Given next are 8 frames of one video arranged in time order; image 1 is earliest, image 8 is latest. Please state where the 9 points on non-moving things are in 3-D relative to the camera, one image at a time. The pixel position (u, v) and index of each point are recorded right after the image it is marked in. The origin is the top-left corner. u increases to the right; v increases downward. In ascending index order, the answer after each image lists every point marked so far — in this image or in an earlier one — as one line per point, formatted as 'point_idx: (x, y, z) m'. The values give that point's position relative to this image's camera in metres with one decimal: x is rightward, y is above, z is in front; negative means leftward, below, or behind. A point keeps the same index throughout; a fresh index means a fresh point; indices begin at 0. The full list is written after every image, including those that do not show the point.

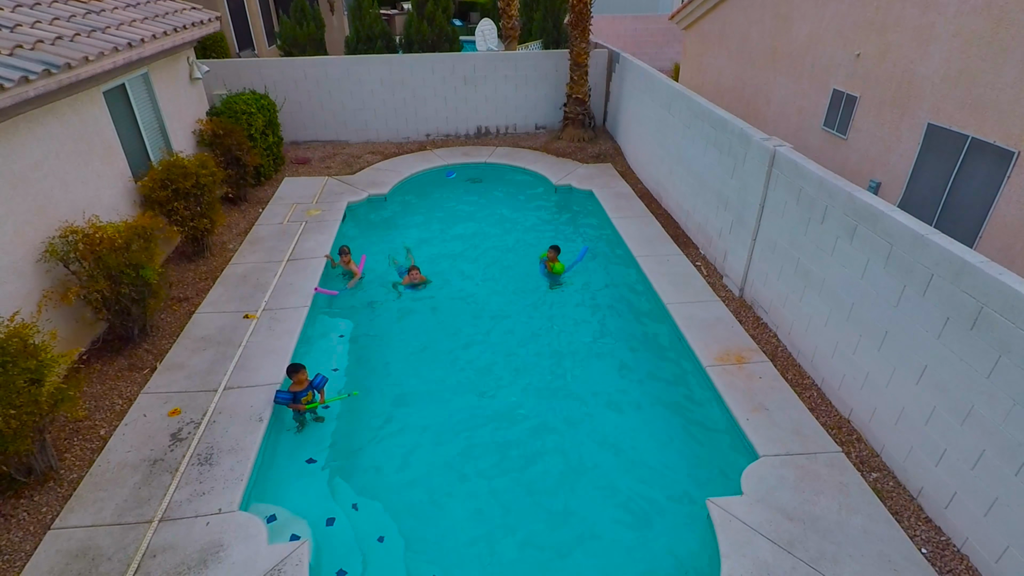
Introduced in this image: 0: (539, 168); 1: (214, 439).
0: (+0.6, +2.6, +12.2) m
1: (-3.0, -1.5, +5.7) m
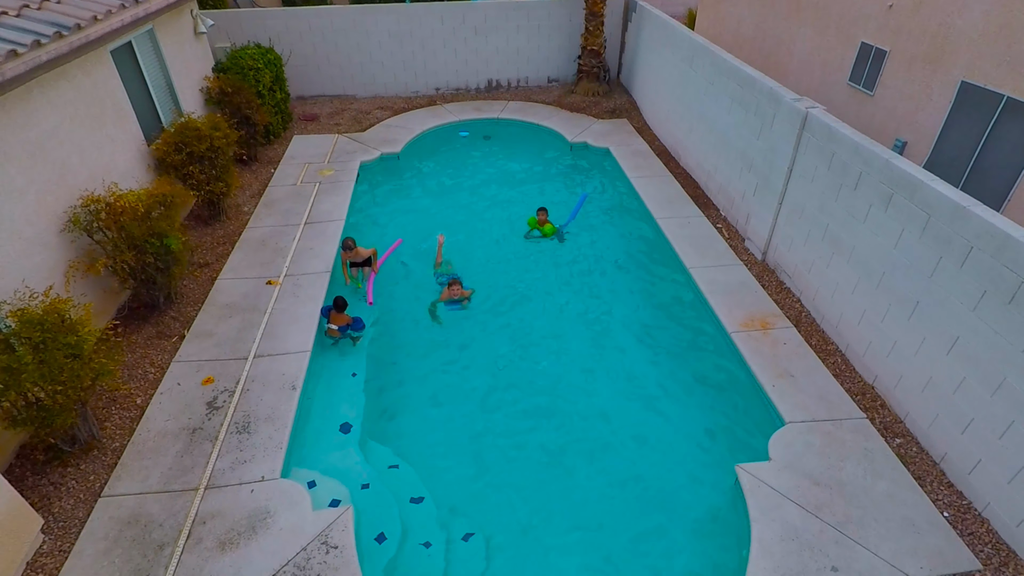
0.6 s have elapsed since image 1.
0: (+0.9, +3.5, +11.9) m
1: (-2.7, -1.2, +5.8) m
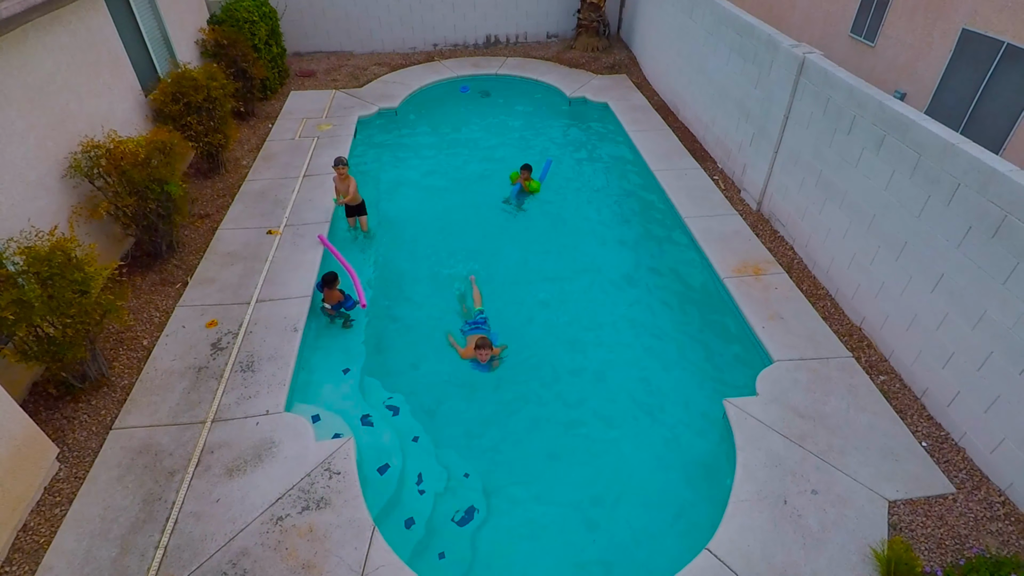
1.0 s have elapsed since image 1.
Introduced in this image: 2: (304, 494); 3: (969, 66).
0: (+0.9, +4.4, +11.8) m
1: (-2.7, -0.6, +6.0) m
2: (-1.7, -1.7, +4.7) m
3: (+6.3, +3.0, +7.7) m
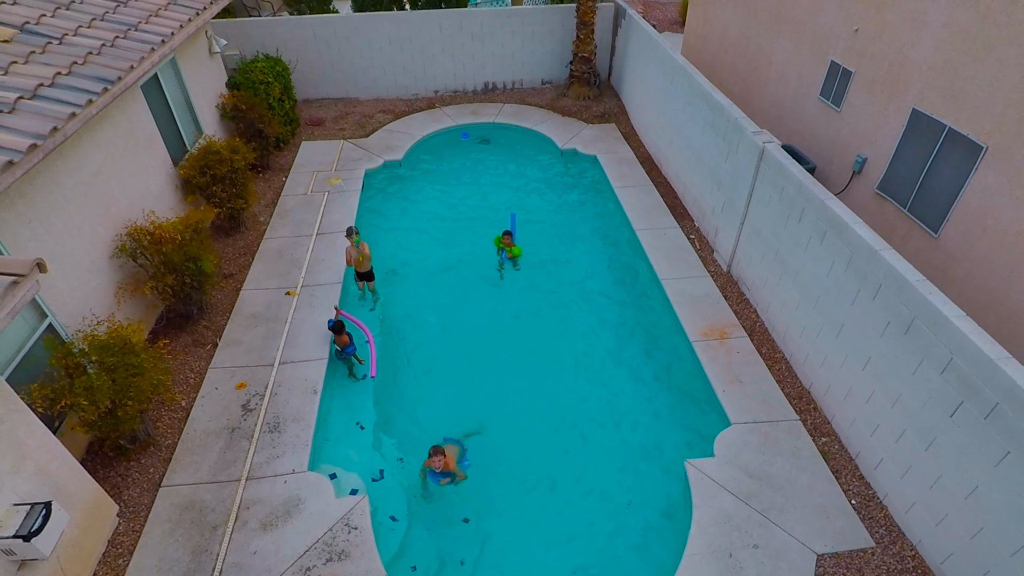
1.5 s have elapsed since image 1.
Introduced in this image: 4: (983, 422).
0: (+0.8, +3.6, +12.6) m
1: (-2.8, -1.5, +6.8) m
2: (-1.8, -2.5, +5.5) m
3: (+6.2, +2.2, +8.5) m
4: (+3.8, -1.1, +4.6) m
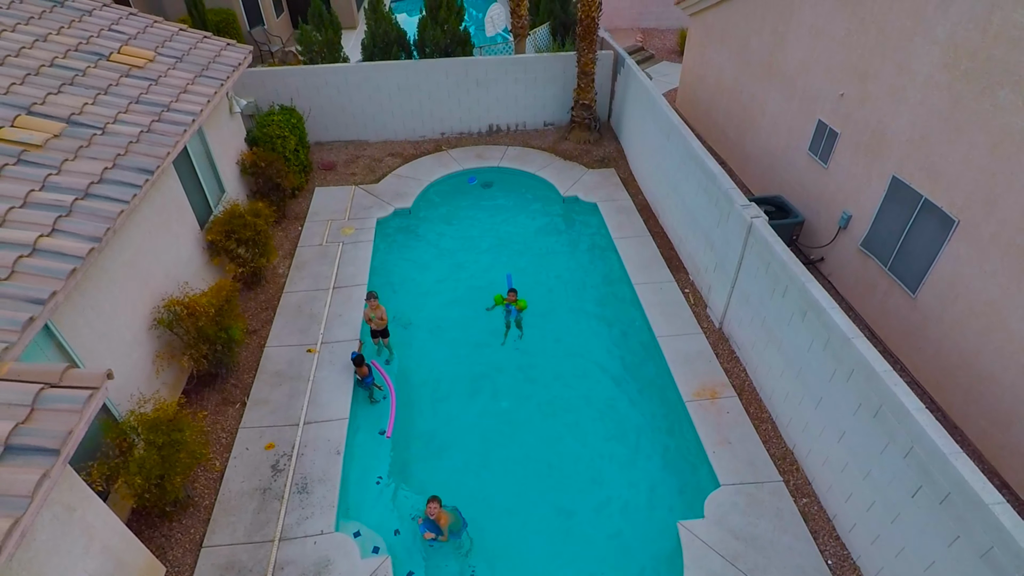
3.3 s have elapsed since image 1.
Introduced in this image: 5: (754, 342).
0: (+0.9, +2.7, +13.2) m
1: (-2.7, -2.4, +7.4) m
2: (-1.7, -3.5, +6.1) m
3: (+6.3, +1.3, +9.1) m
4: (+3.9, -2.0, +5.2) m
5: (+3.5, -0.8, +8.2) m
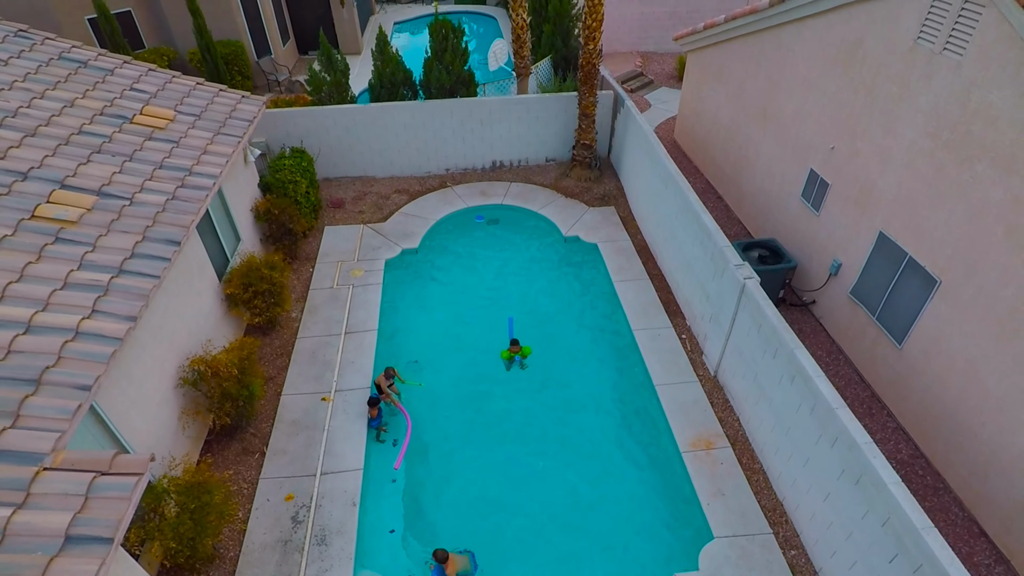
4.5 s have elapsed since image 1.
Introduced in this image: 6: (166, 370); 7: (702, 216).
0: (+0.9, +1.8, +13.7) m
1: (-2.6, -3.3, +7.9) m
2: (-1.6, -4.3, +6.6) m
3: (+6.3, +0.4, +9.6) m
4: (+4.0, -2.9, +5.7) m
5: (+3.6, -1.6, +8.7) m
6: (-4.8, -1.1, +7.8) m
7: (+3.3, +1.3, +9.8) m
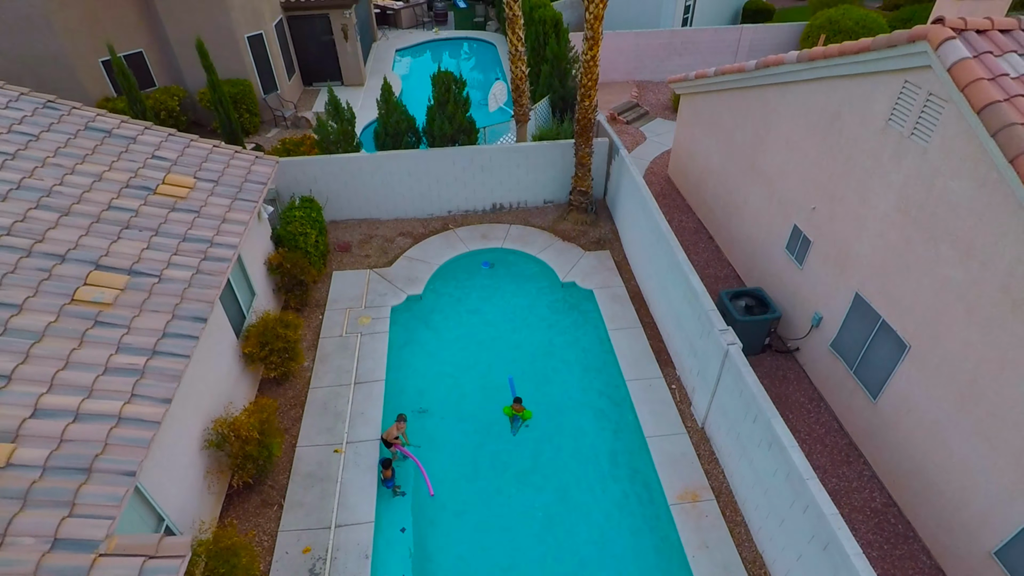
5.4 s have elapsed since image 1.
0: (+0.9, +0.8, +14.3) m
1: (-2.6, -4.3, +8.5) m
2: (-1.6, -5.4, +7.3) m
3: (+6.3, -0.6, +10.2) m
4: (+4.0, -3.9, +6.3) m
5: (+3.6, -2.7, +9.3) m
6: (-4.8, -2.2, +8.5) m
7: (+3.3, +0.2, +10.5) m
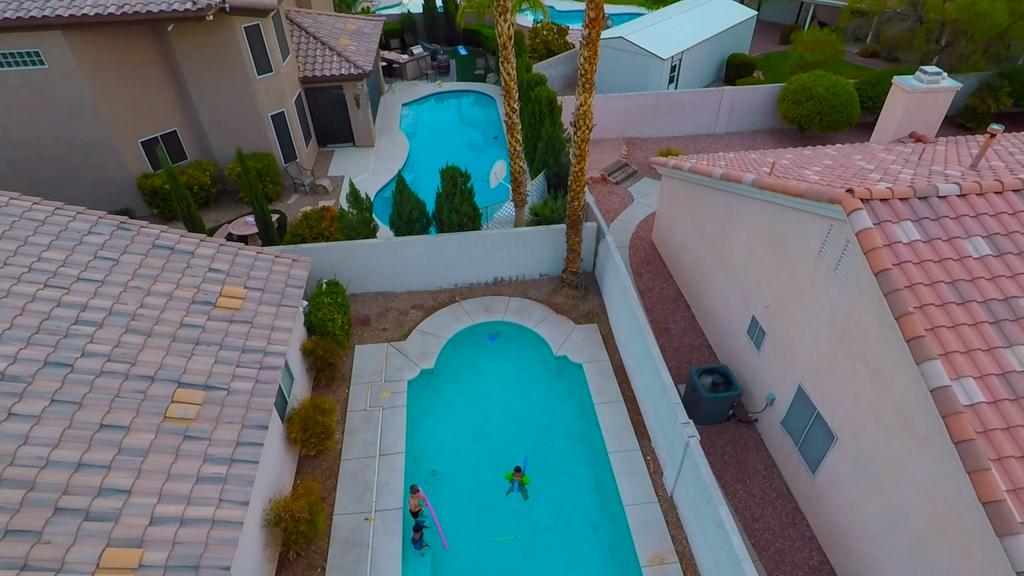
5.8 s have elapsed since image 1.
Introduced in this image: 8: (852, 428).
0: (+0.9, -1.2, +16.4) m
1: (-2.6, -6.4, +10.6) m
2: (-1.6, -7.5, +9.3) m
3: (+6.4, -2.6, +12.3) m
4: (+4.1, -6.0, +8.4) m
5: (+3.6, -4.7, +11.4) m
6: (-4.8, -4.3, +10.5) m
7: (+3.3, -1.8, +12.6) m
8: (+6.5, -2.7, +10.8) m
